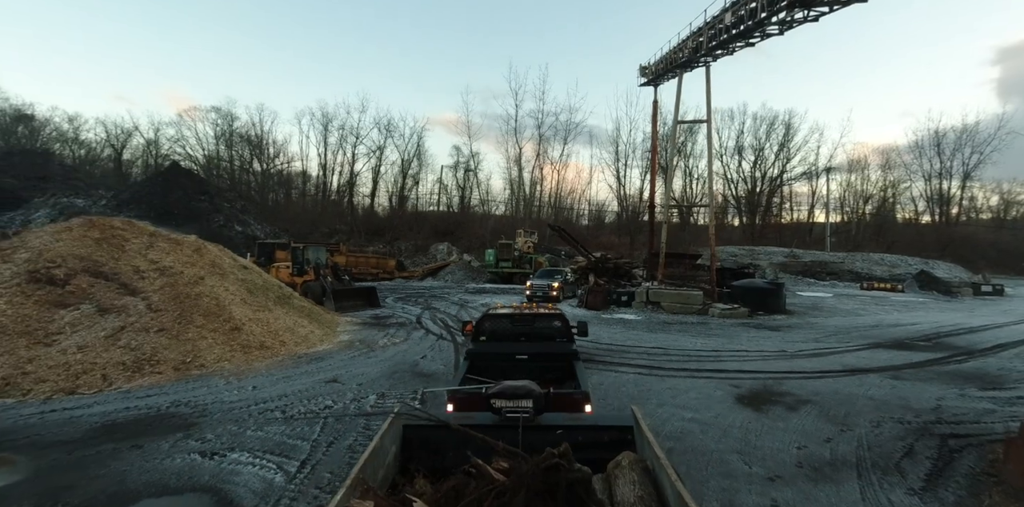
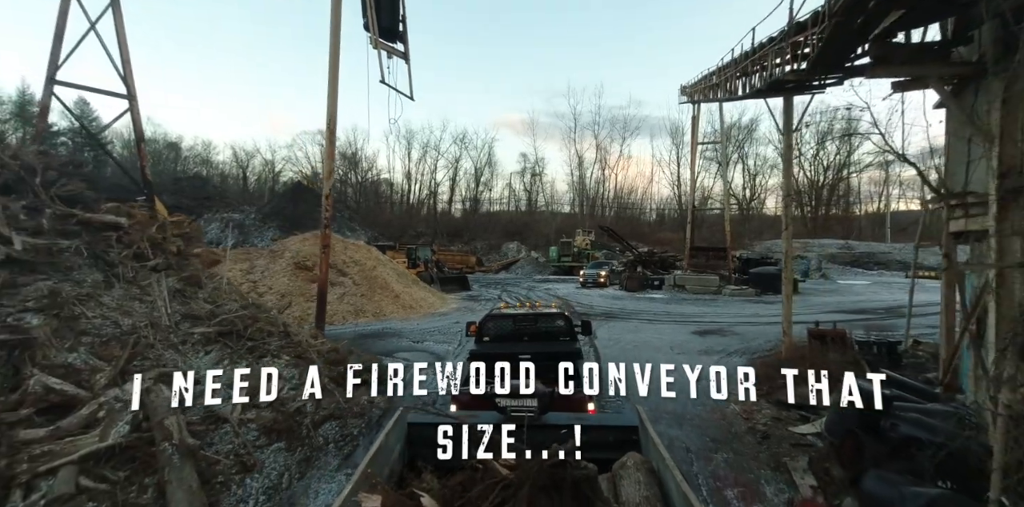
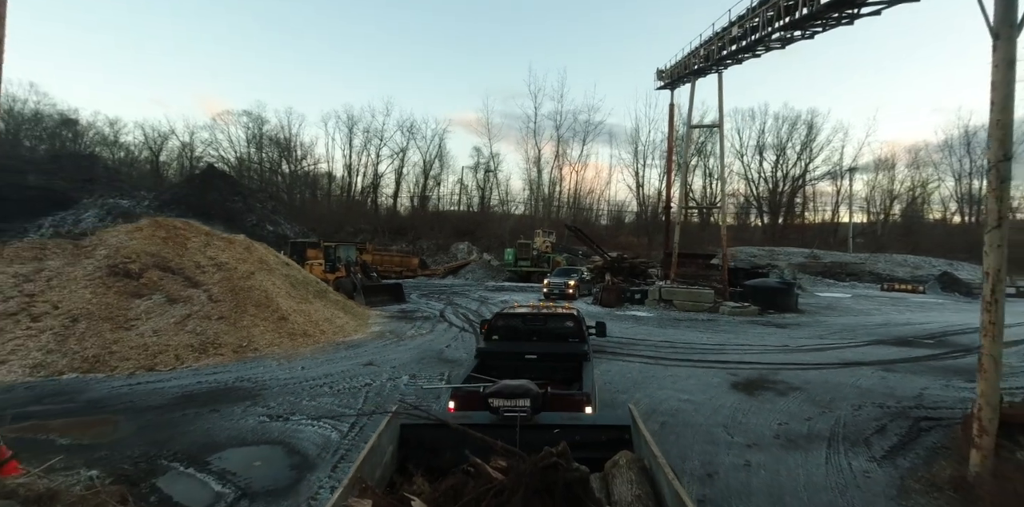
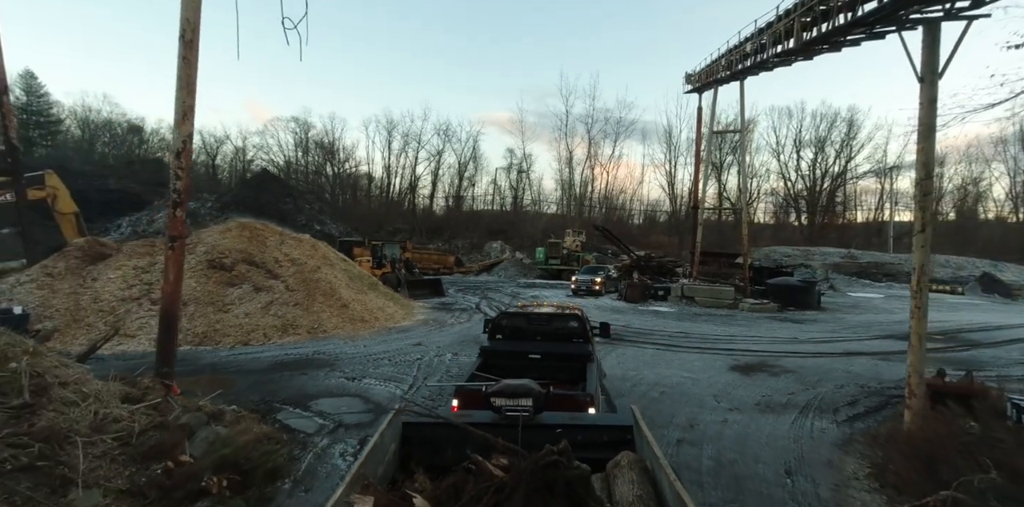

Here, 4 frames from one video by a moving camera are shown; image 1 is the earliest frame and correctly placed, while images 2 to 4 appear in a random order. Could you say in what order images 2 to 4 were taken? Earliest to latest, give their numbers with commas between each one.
3, 4, 2
